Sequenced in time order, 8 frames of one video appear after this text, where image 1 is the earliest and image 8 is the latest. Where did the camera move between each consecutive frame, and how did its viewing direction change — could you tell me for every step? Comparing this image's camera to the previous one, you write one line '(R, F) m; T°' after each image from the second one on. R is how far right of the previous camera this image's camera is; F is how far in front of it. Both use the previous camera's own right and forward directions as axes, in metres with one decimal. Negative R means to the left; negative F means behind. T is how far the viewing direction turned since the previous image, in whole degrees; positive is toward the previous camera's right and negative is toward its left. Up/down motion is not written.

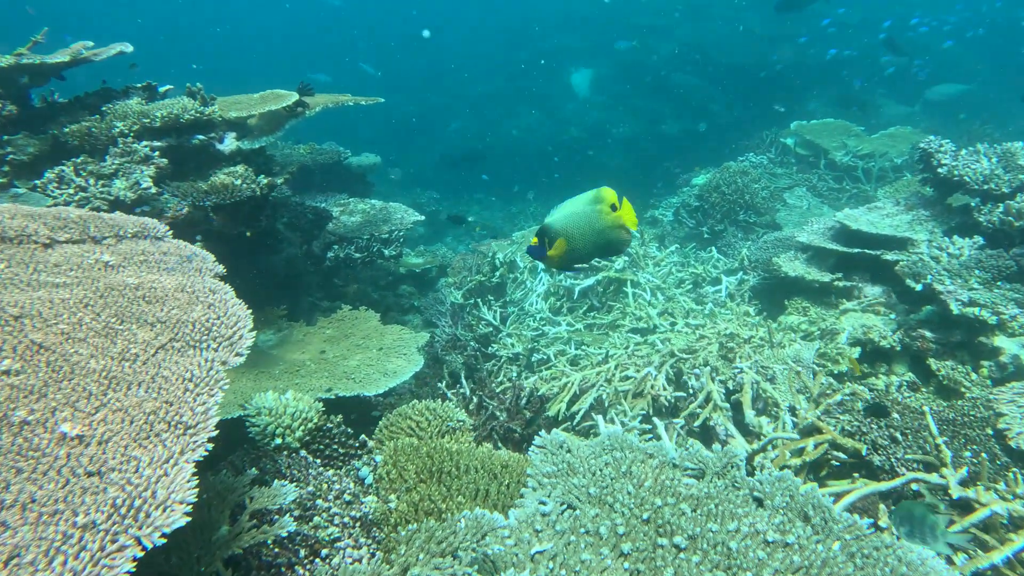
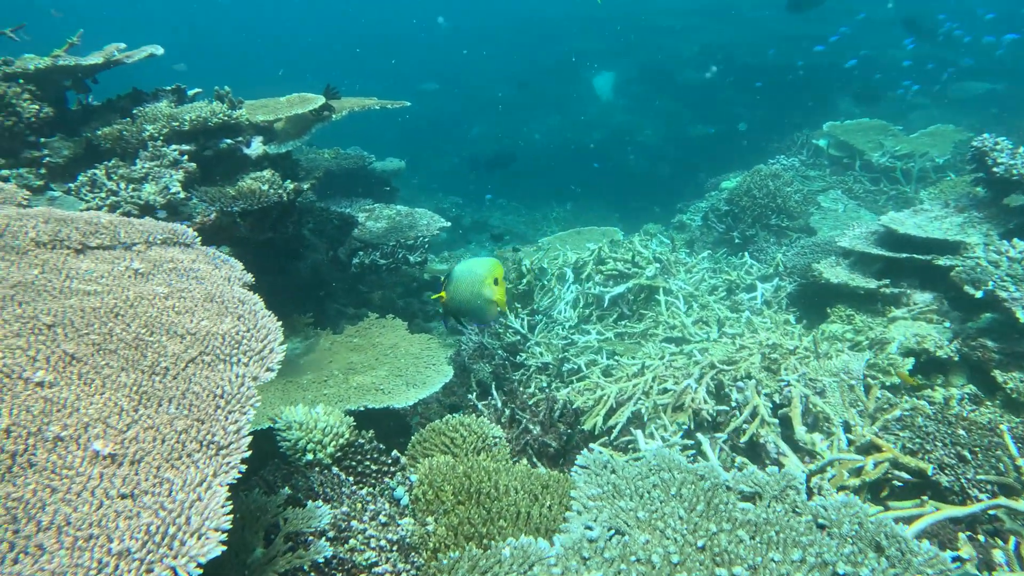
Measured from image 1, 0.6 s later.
(-0.1, +0.1) m; -1°
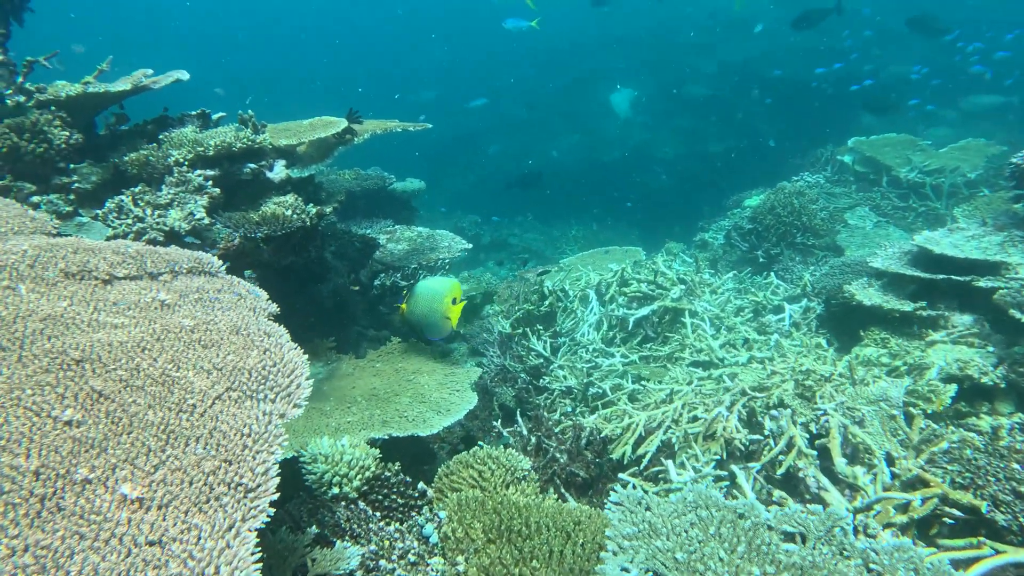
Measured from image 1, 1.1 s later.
(0.0, +0.1) m; -1°
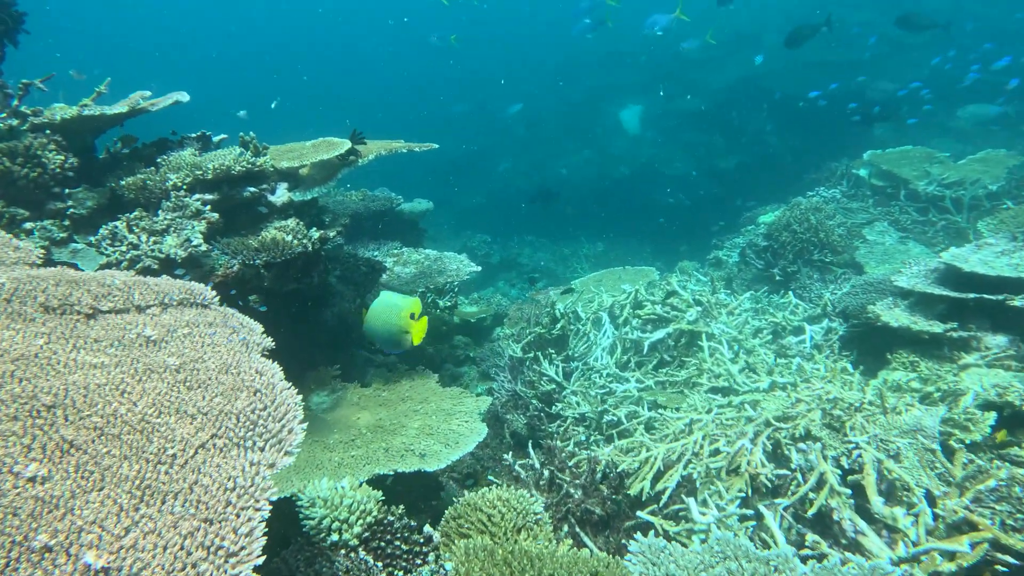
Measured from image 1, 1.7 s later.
(0.0, +0.2) m; -1°
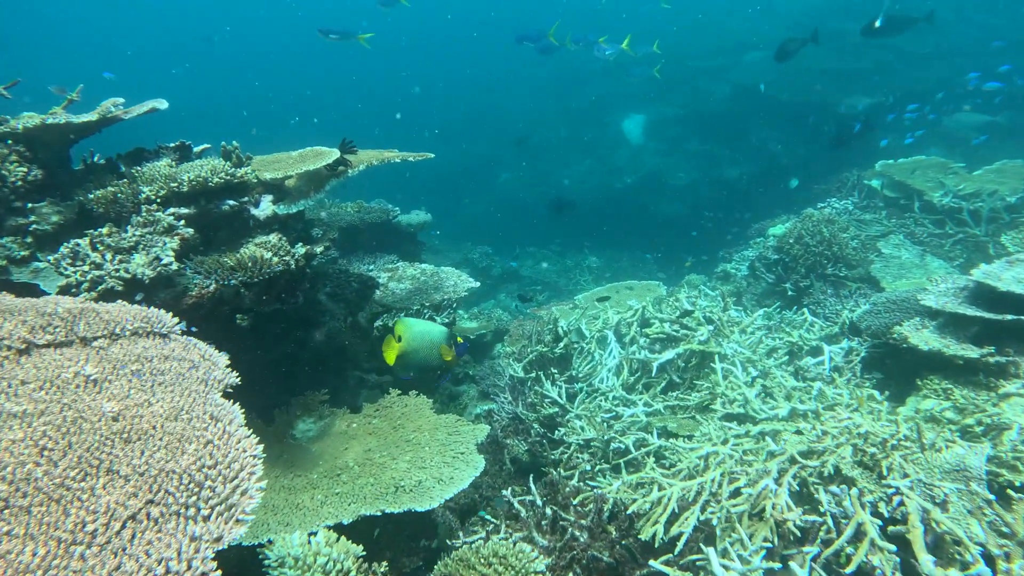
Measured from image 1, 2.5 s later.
(0.0, +0.3) m; 0°
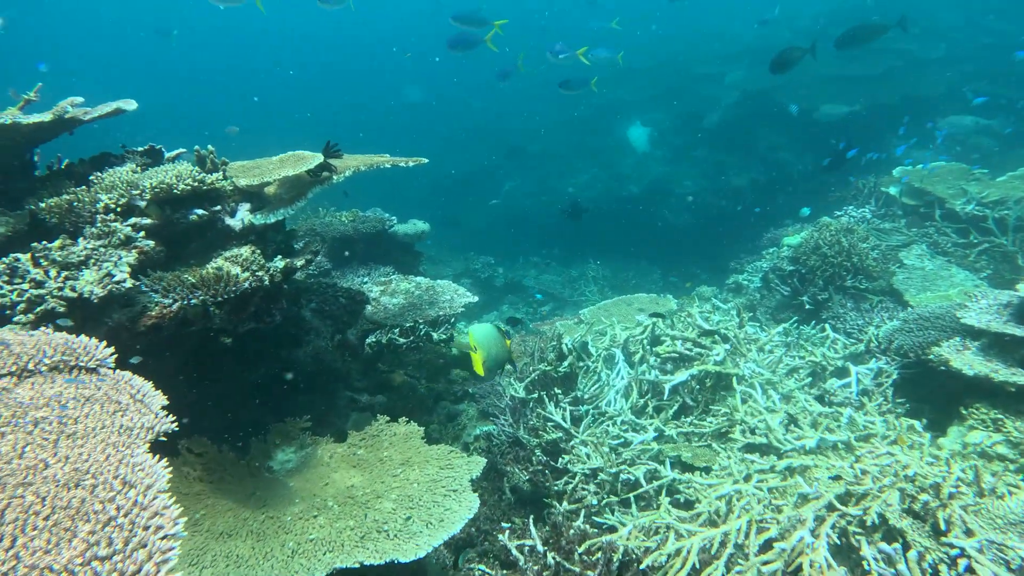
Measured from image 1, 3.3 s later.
(0.0, +0.4) m; 0°
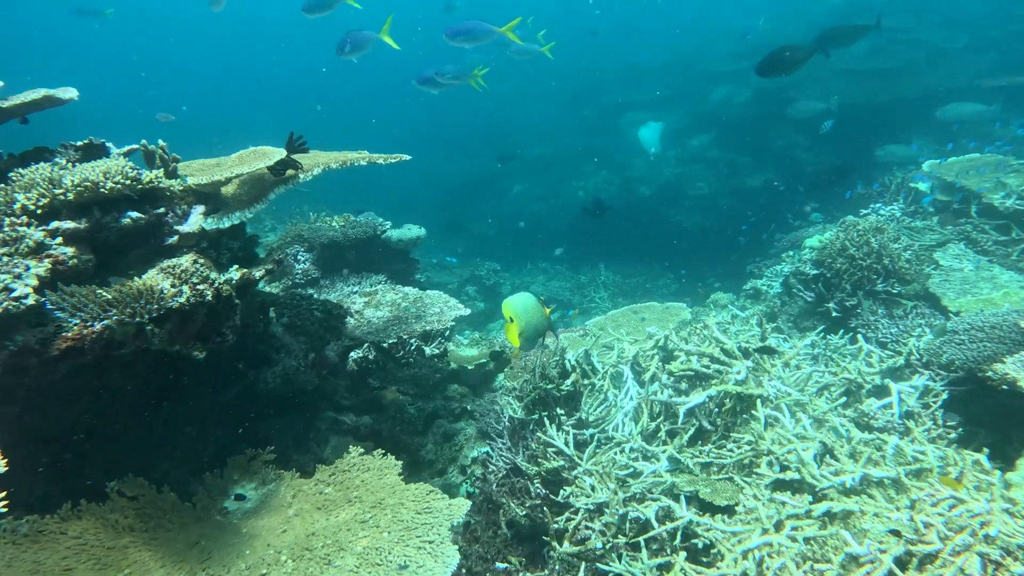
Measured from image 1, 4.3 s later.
(+0.1, +0.5) m; -1°
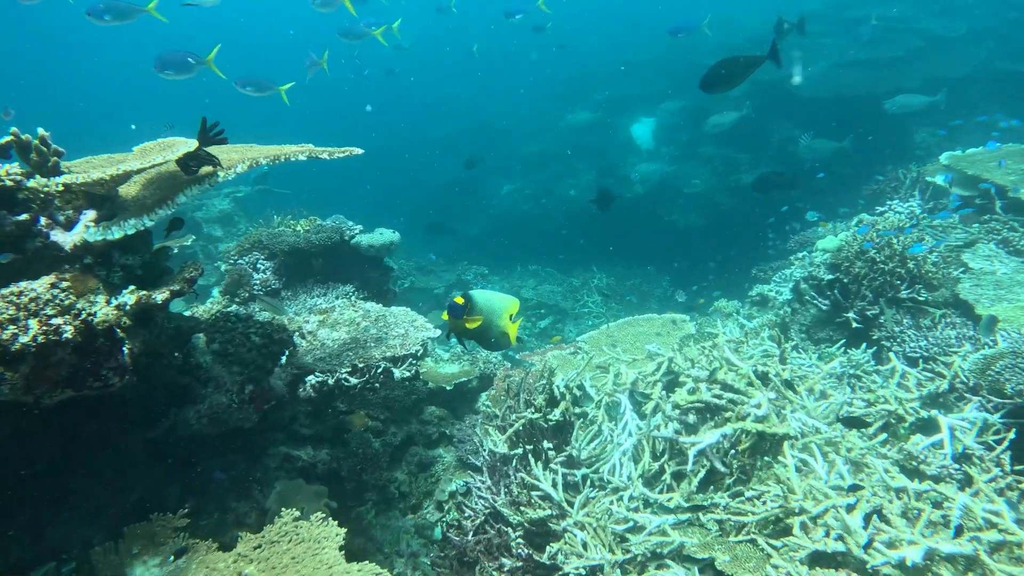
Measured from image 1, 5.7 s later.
(+0.1, +0.7) m; 0°
